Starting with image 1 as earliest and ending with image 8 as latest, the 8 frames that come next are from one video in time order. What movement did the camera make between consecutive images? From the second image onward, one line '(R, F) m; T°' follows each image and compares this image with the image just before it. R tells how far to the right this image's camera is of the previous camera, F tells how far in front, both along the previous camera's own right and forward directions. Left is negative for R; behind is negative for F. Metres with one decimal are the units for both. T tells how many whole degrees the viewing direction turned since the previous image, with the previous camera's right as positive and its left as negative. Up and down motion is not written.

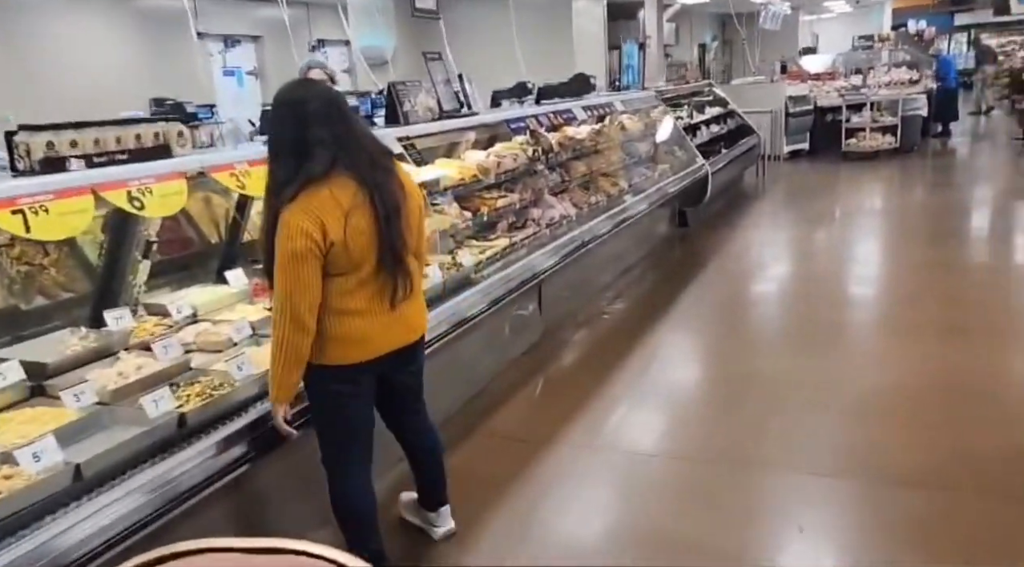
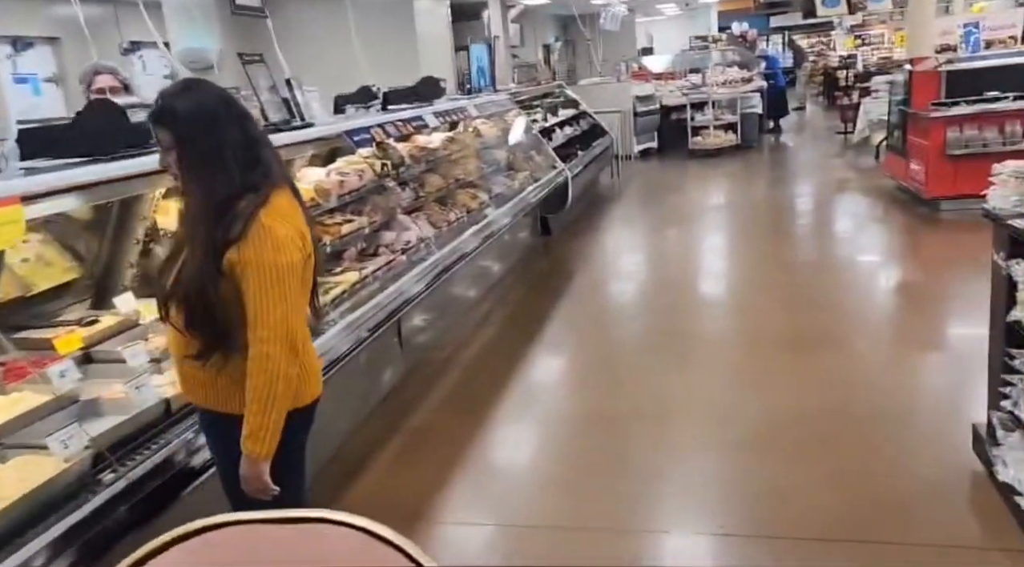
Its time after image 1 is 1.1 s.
(0.0, +0.5) m; +11°
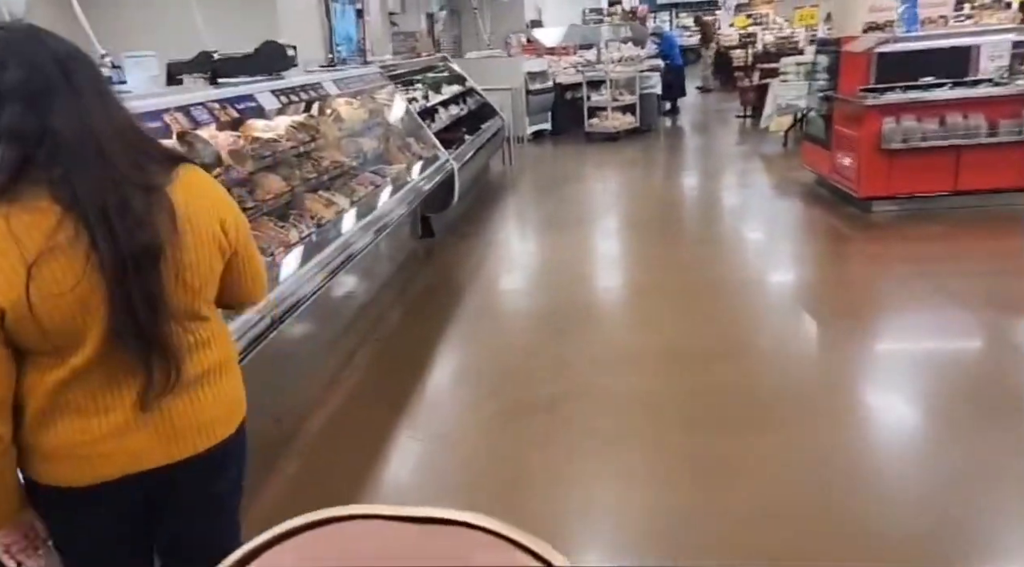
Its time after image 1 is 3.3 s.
(+0.1, +1.0) m; +9°
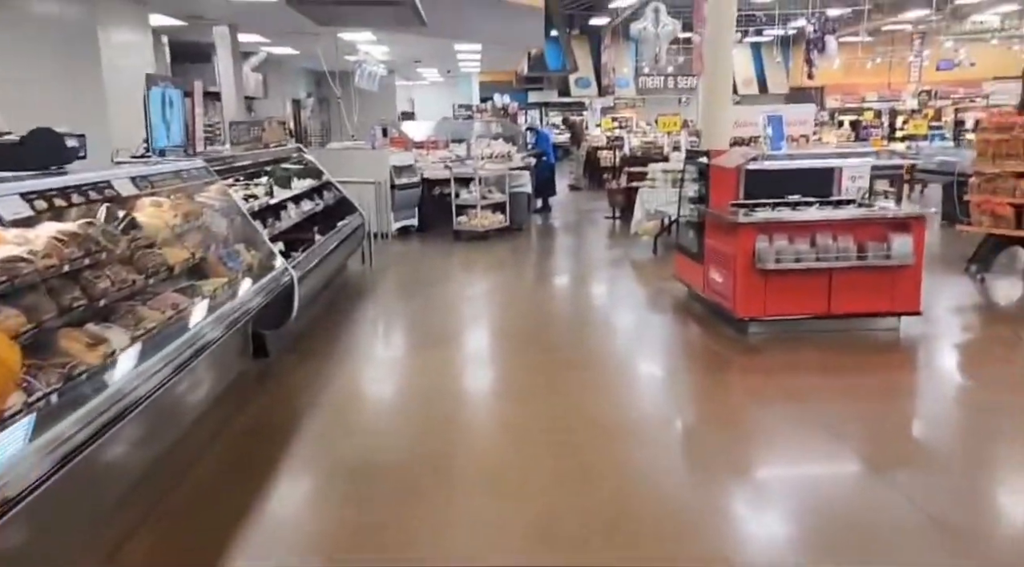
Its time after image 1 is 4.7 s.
(+0.2, +0.6) m; +10°
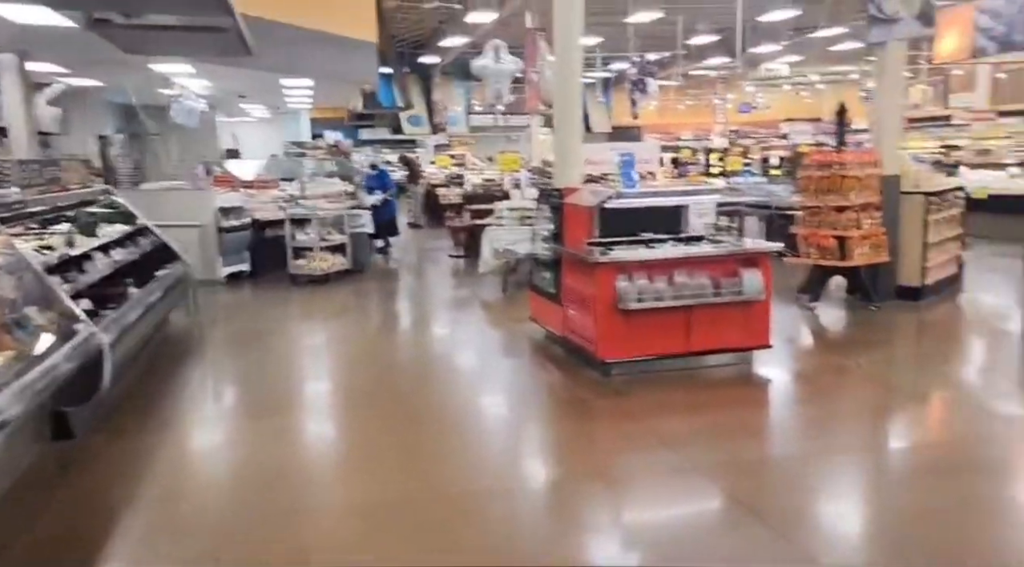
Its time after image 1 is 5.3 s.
(-0.1, +0.3) m; +13°
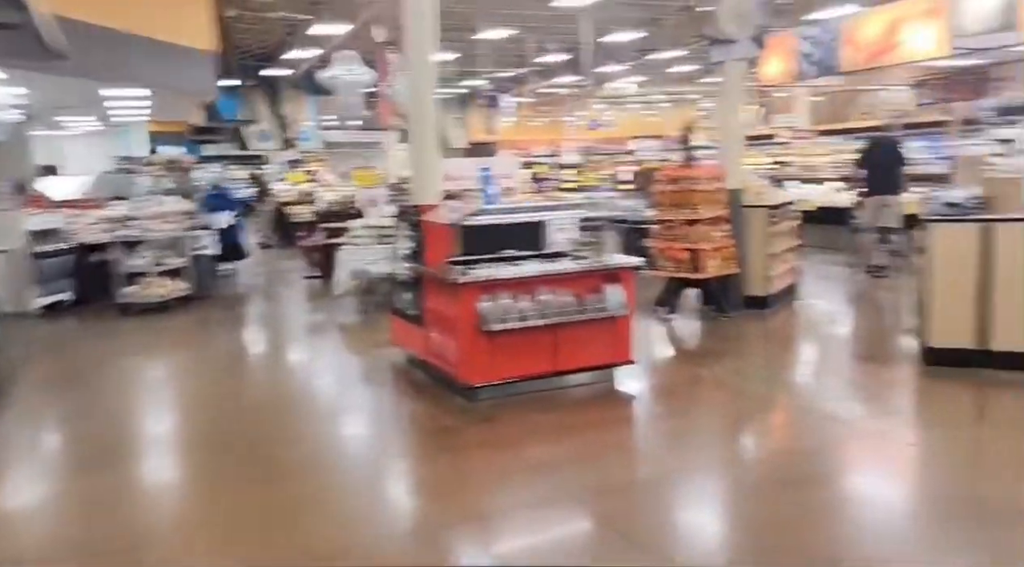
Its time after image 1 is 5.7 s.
(0.0, +0.2) m; +11°
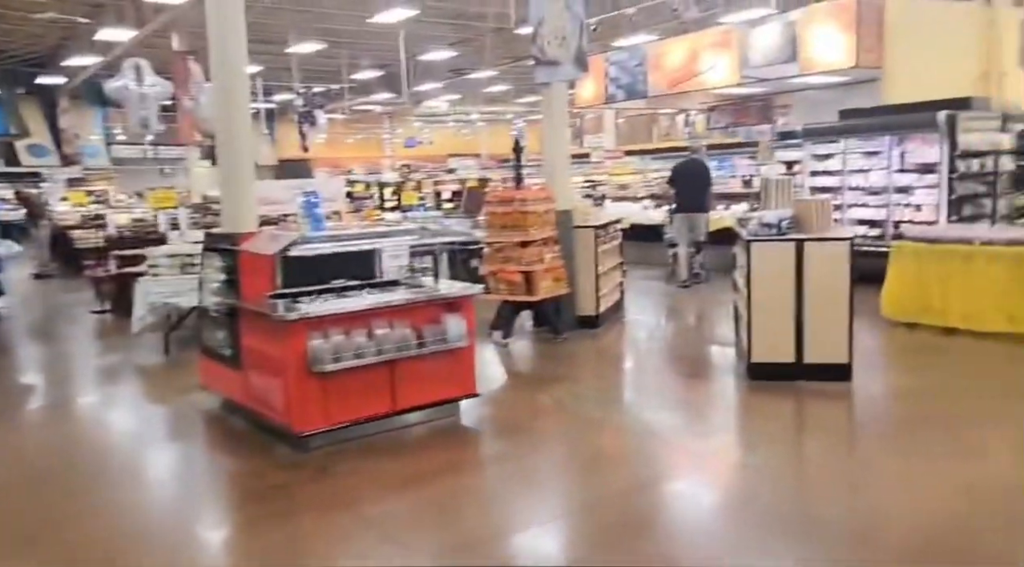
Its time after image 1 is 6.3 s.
(-0.1, +0.3) m; +14°
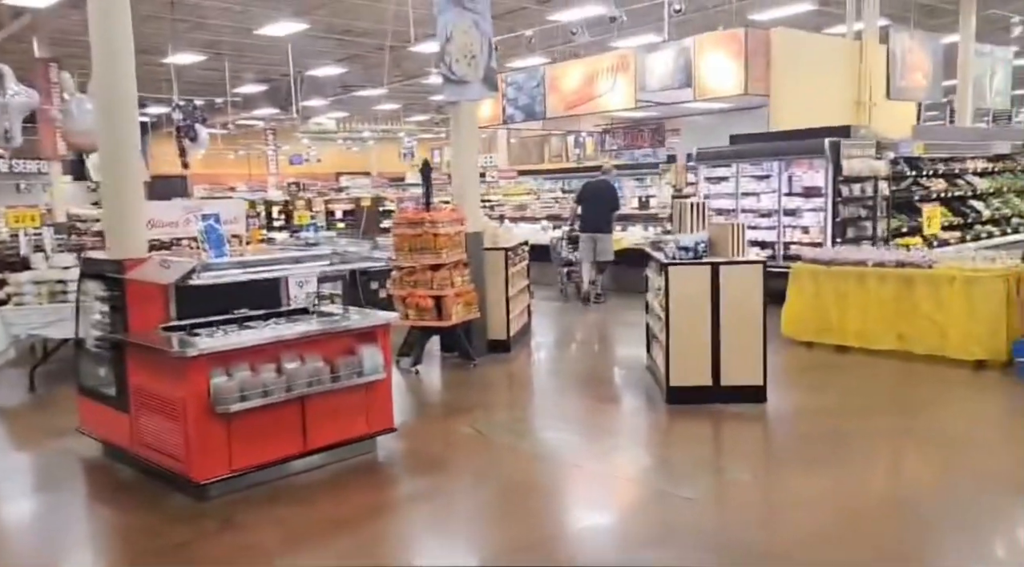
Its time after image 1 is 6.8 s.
(-0.2, +0.2) m; +9°
